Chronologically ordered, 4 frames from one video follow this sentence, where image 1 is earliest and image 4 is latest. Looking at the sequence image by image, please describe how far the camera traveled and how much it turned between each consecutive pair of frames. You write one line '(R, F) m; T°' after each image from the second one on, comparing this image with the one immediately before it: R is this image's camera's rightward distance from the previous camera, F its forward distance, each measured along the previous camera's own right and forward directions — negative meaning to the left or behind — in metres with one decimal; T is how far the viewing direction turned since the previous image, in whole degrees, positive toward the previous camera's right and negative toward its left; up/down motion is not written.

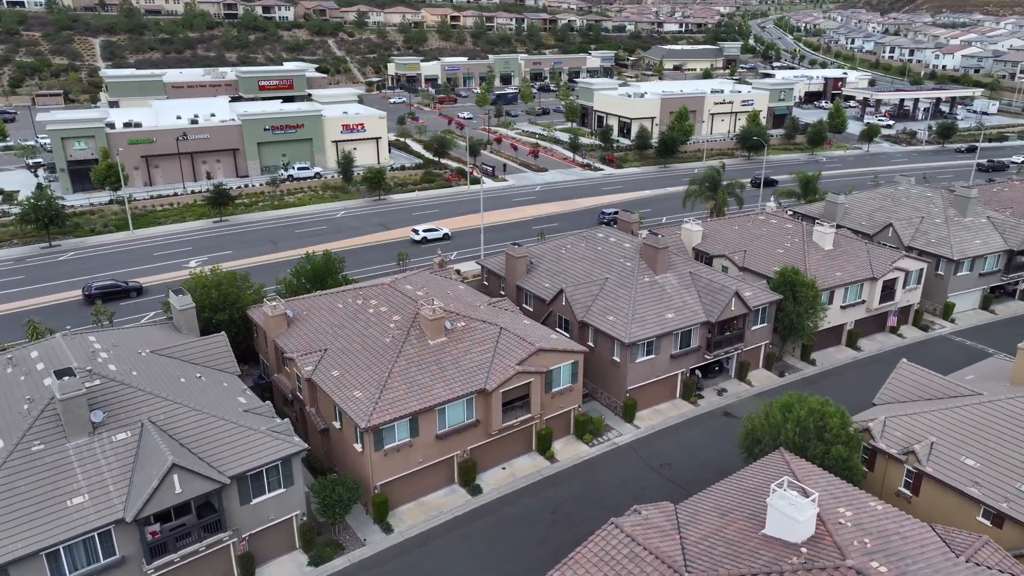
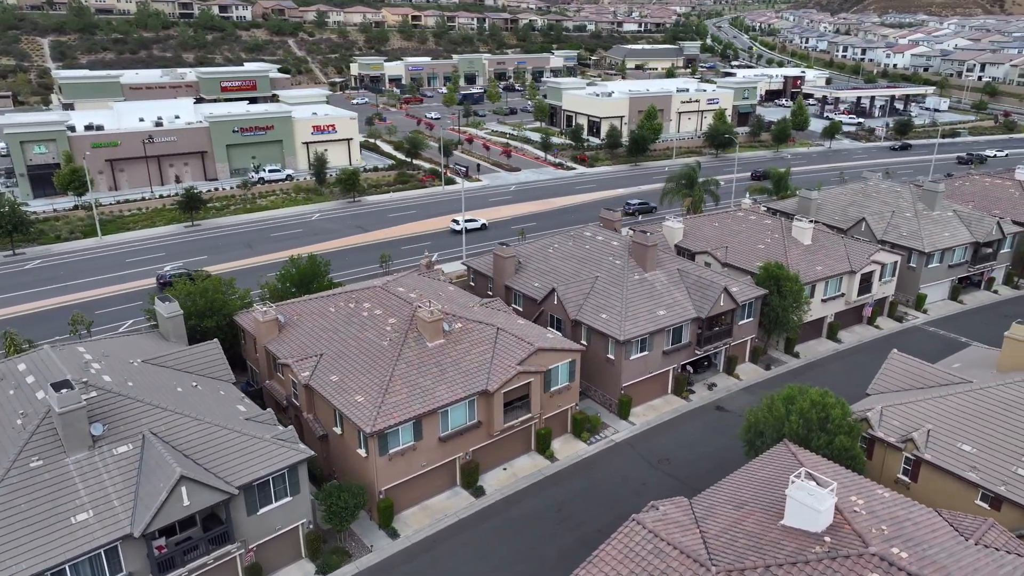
(-2.2, +0.1) m; +3°
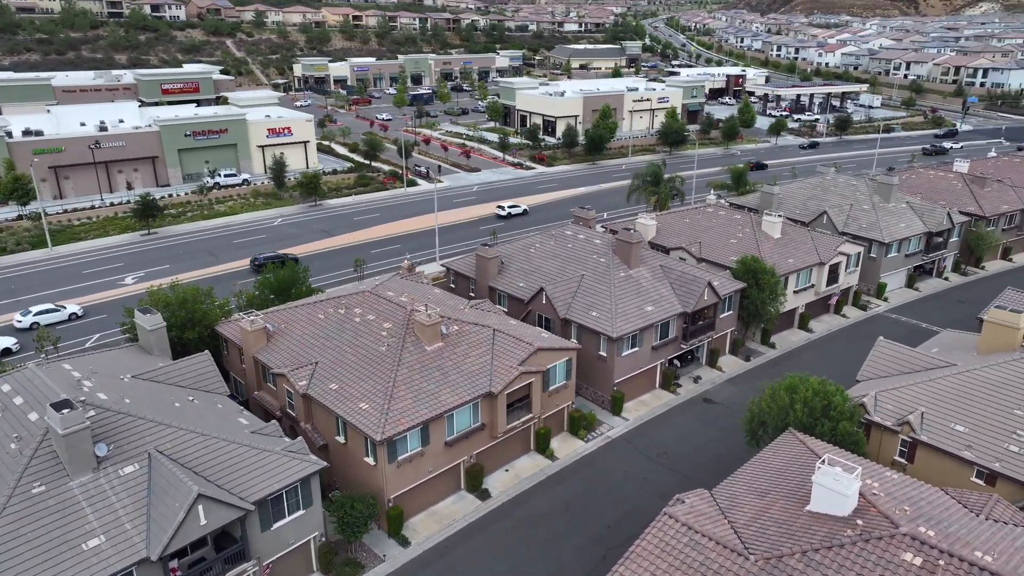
(-3.4, +0.2) m; +5°
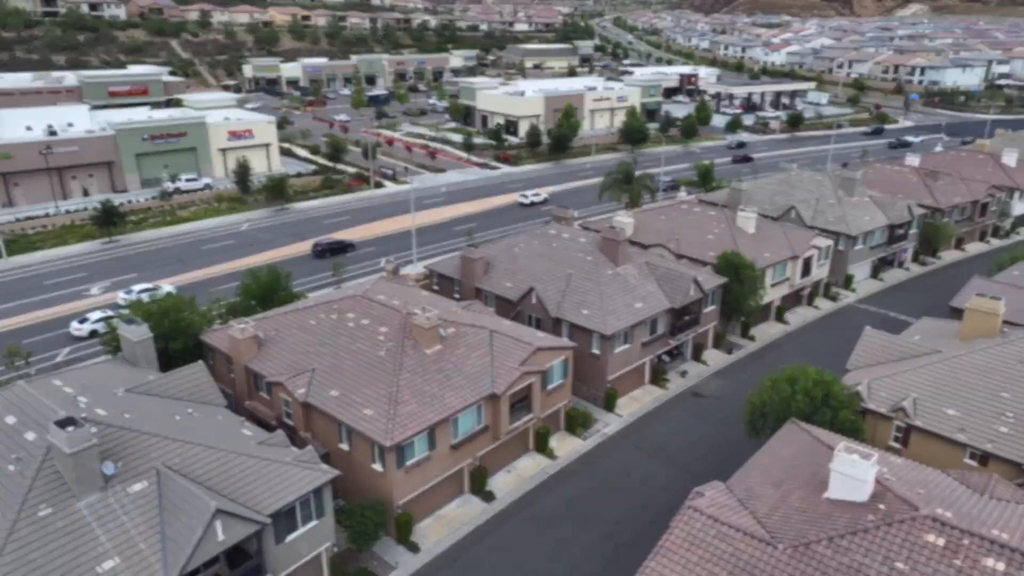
(-2.8, +0.2) m; +4°
